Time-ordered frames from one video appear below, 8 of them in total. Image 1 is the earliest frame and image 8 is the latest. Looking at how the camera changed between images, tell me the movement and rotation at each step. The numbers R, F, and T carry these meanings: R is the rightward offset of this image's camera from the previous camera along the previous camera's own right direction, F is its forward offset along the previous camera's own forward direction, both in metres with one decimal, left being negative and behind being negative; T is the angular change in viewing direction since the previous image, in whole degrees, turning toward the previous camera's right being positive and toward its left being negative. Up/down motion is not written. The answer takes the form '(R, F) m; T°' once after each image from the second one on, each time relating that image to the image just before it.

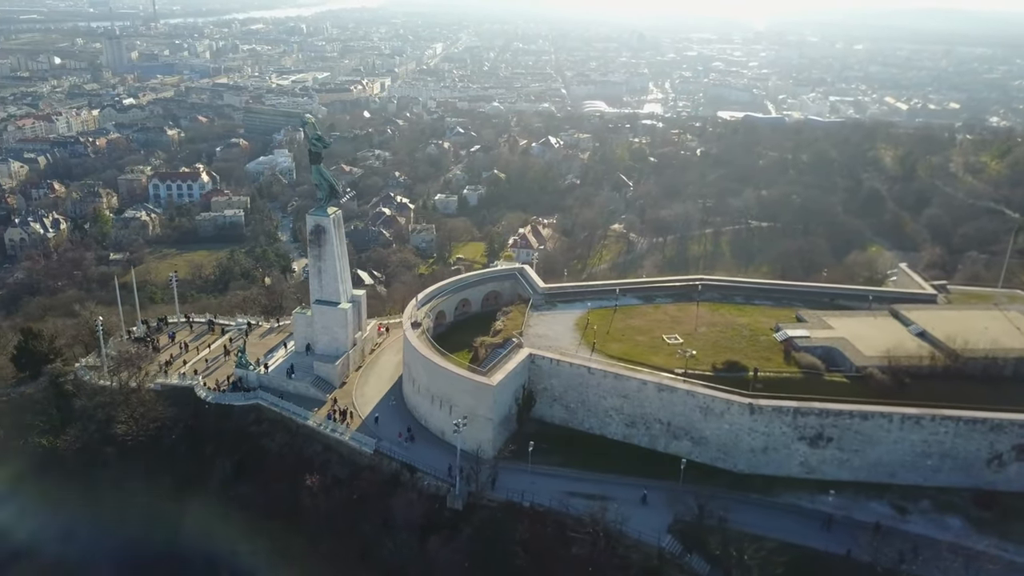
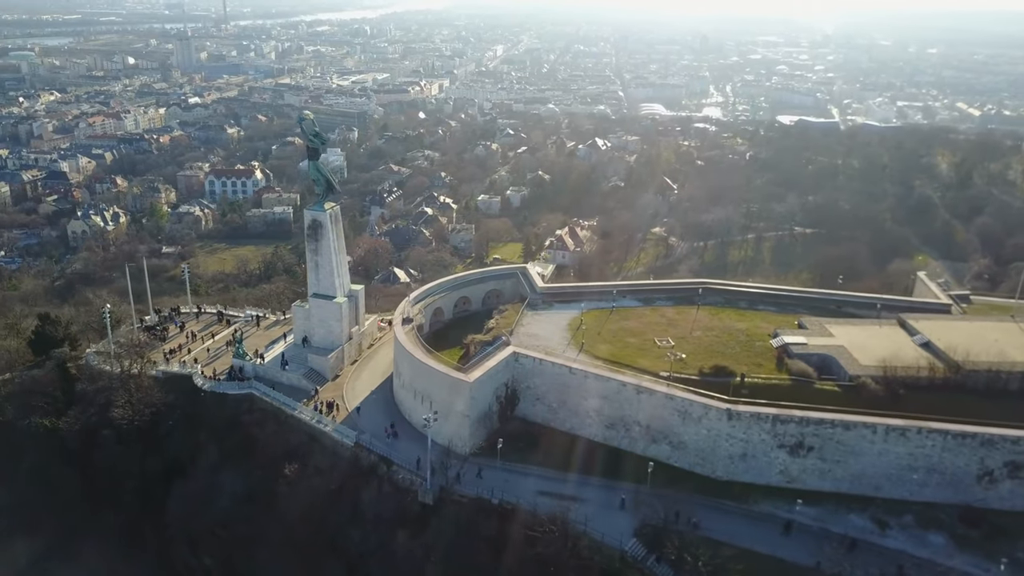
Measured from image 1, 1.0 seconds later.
(+1.7, +0.1) m; -4°
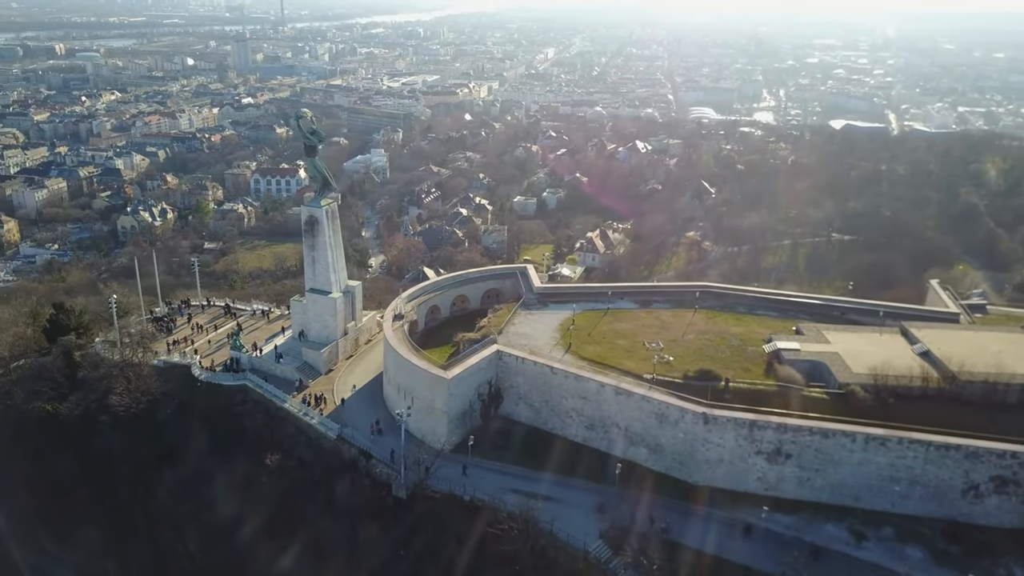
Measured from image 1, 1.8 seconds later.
(+1.5, 0.0) m; -3°
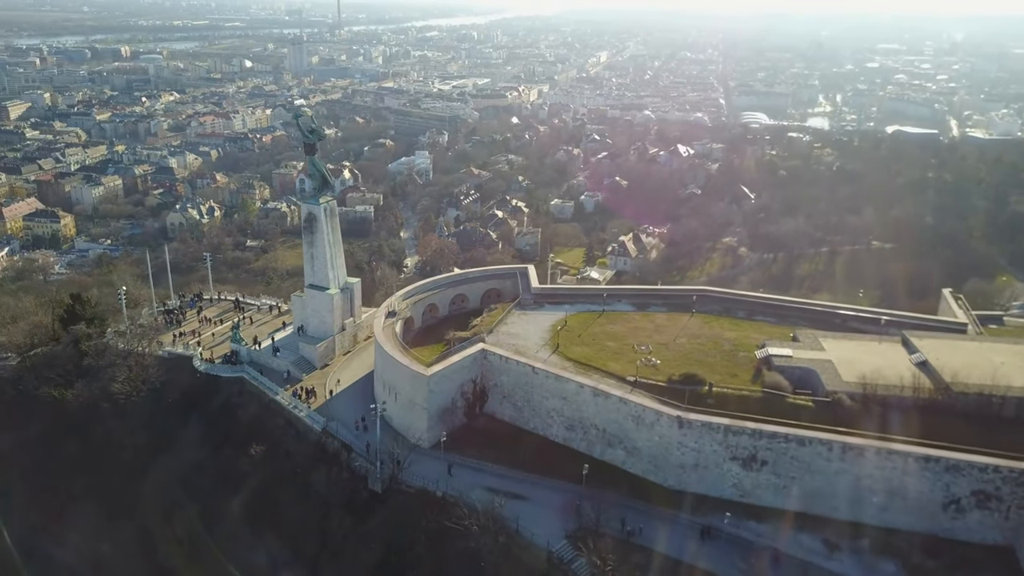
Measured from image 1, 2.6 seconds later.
(+1.5, 0.0) m; -3°
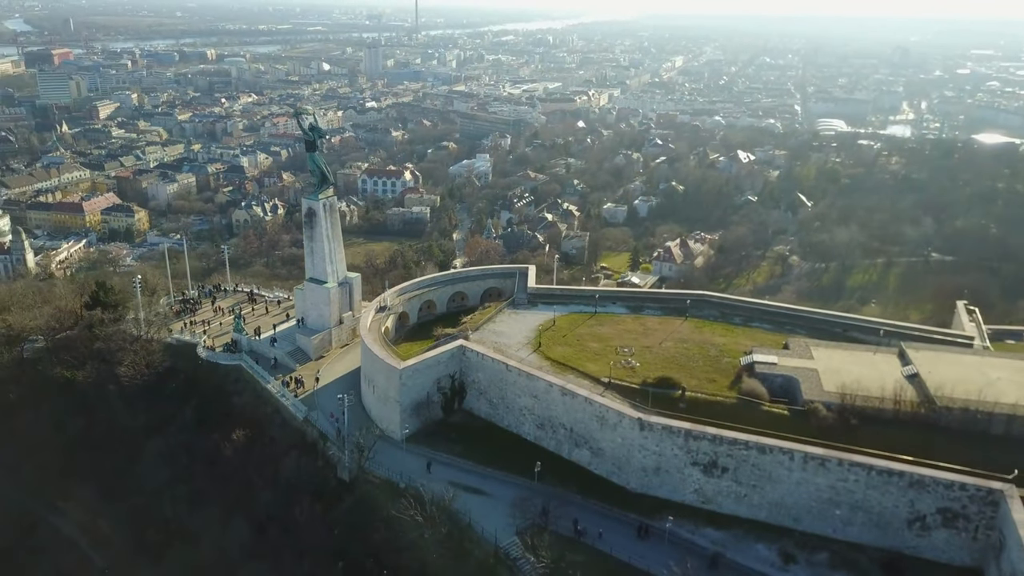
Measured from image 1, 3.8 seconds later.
(+2.2, -0.1) m; -5°
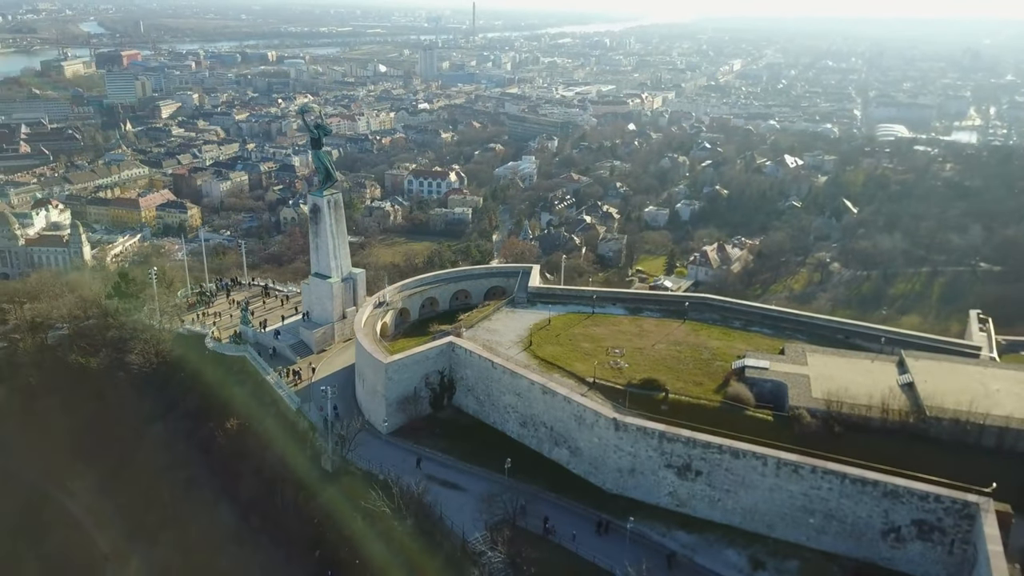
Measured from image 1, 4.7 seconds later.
(+1.5, -0.1) m; -4°
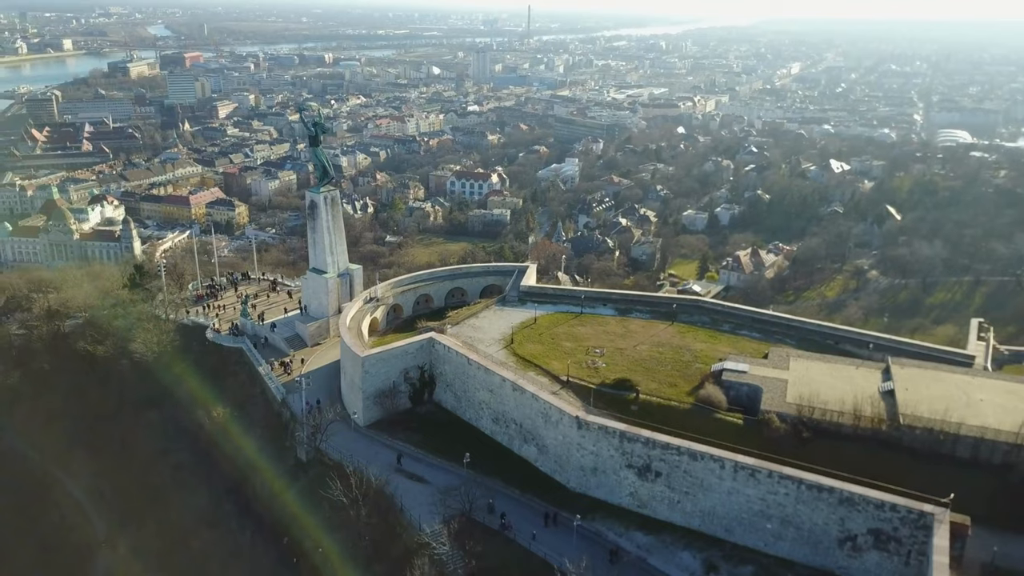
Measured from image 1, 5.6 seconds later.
(+1.8, -0.1) m; -3°
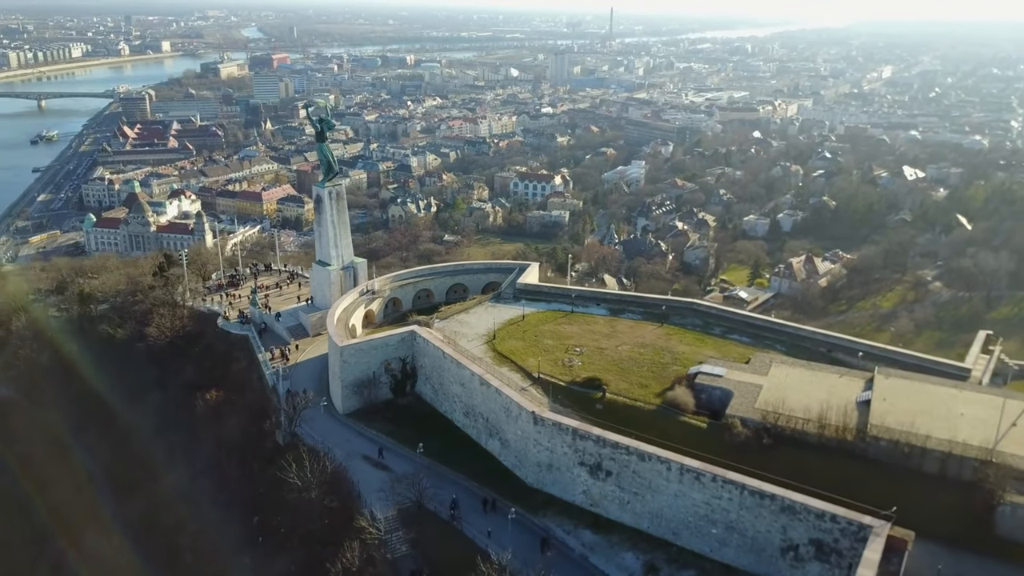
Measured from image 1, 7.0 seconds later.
(+2.4, -0.1) m; -5°
